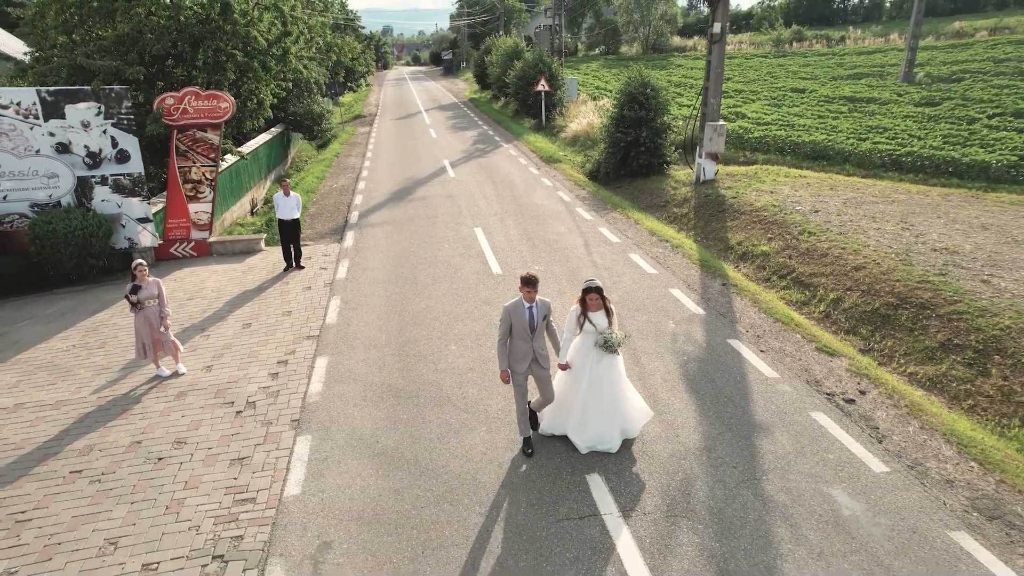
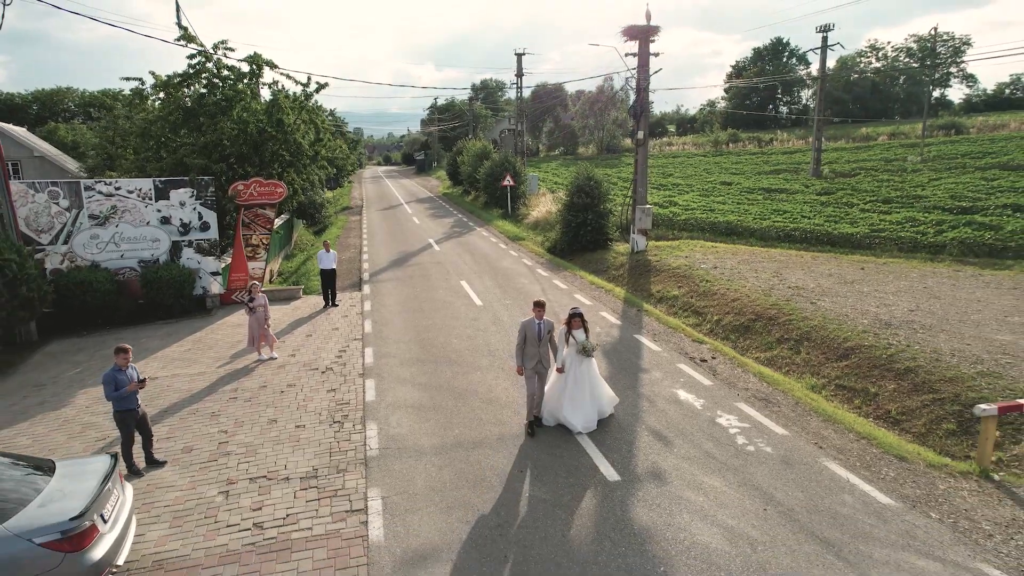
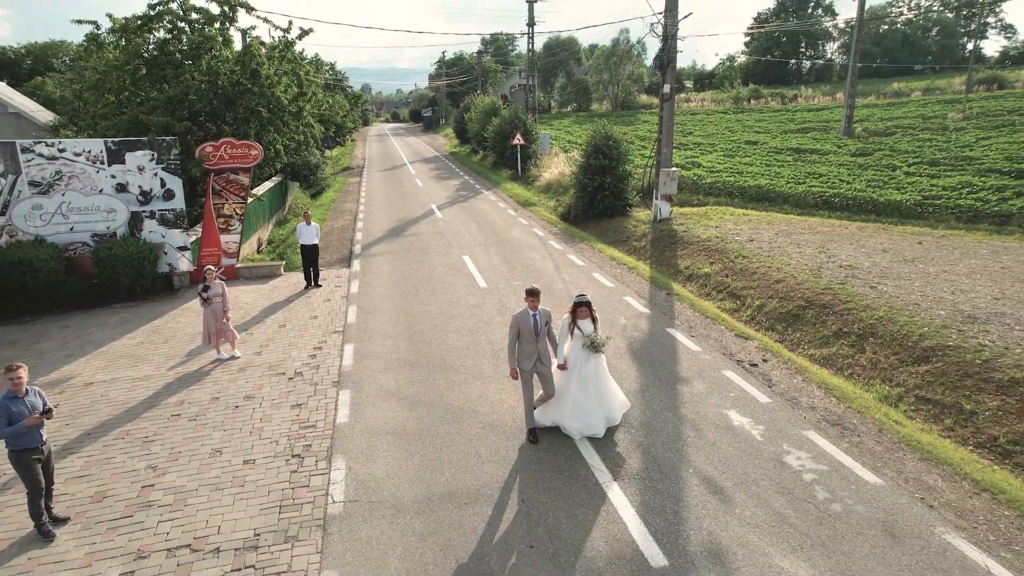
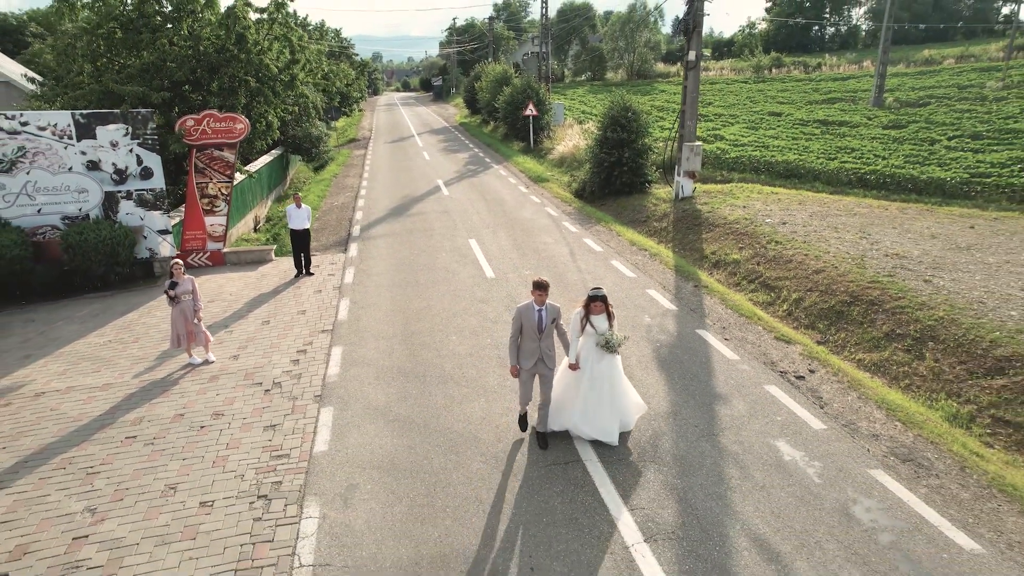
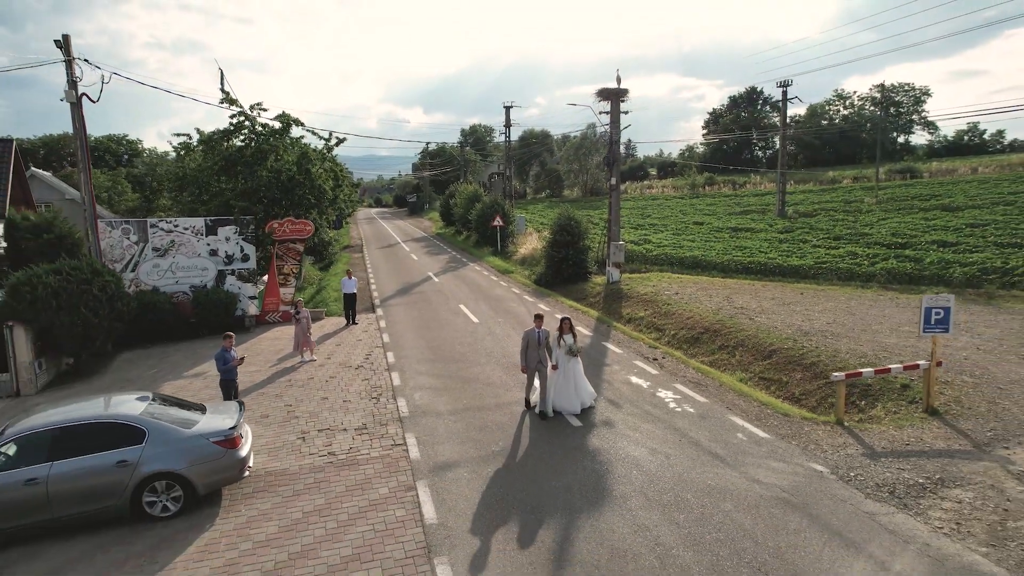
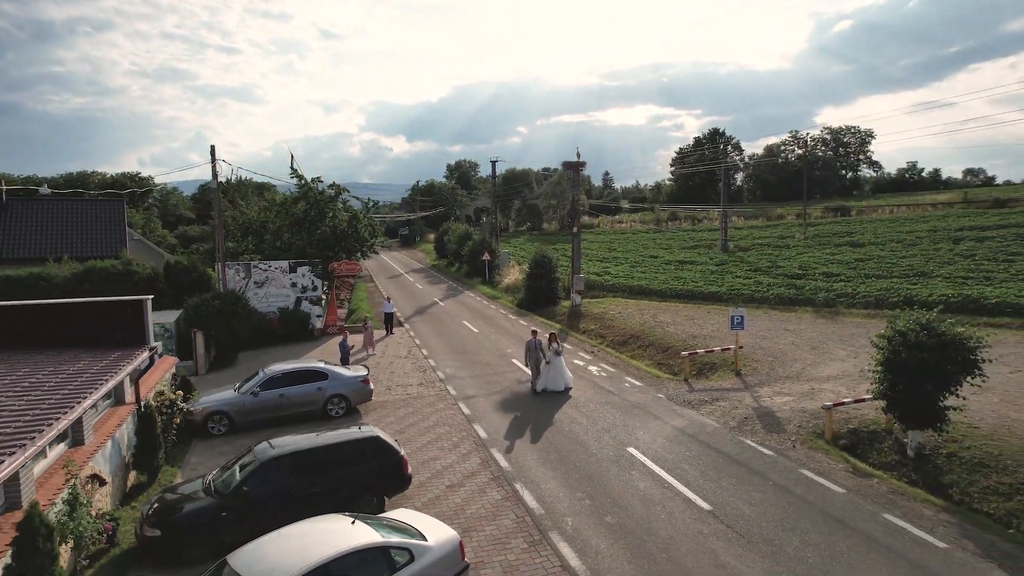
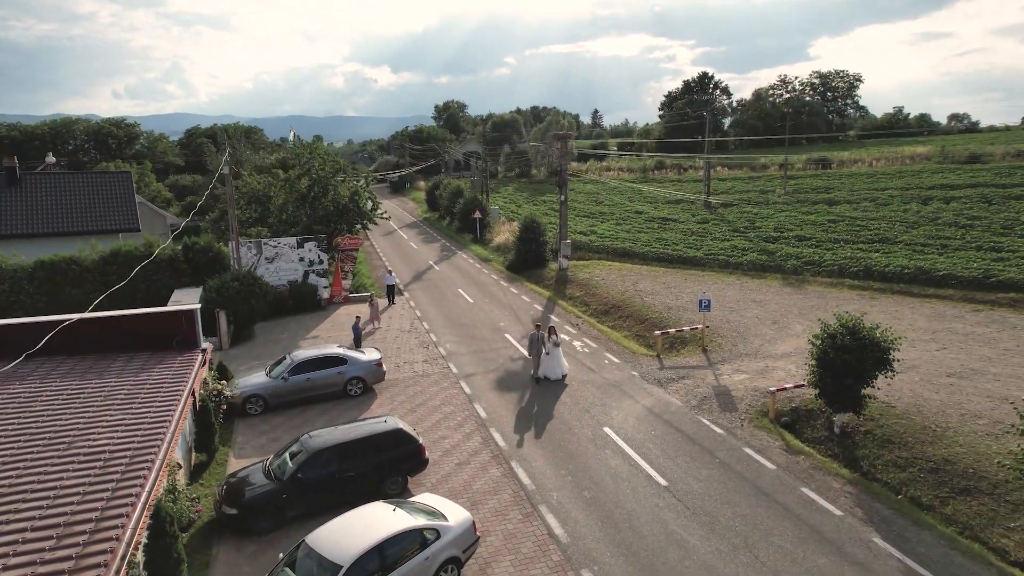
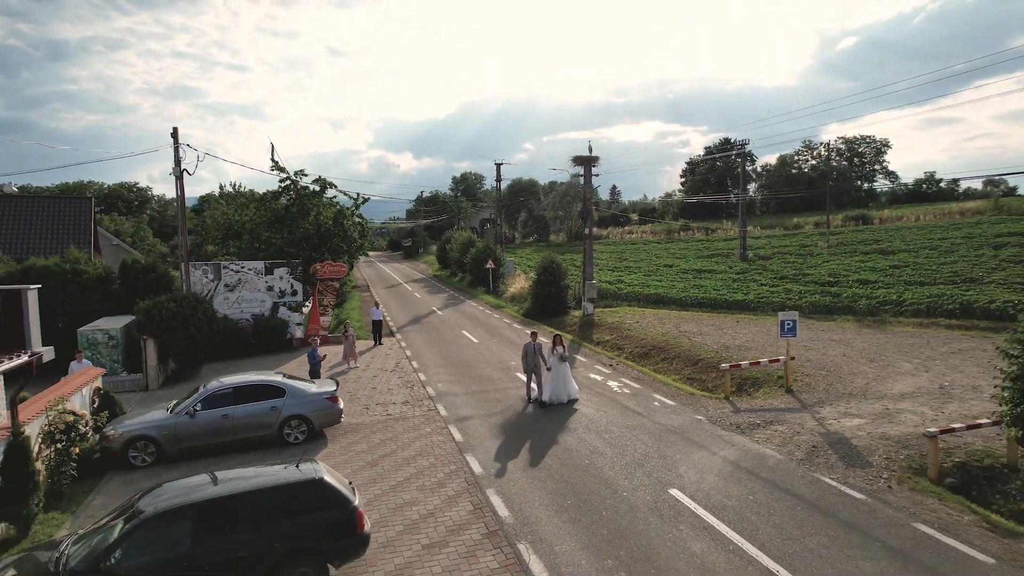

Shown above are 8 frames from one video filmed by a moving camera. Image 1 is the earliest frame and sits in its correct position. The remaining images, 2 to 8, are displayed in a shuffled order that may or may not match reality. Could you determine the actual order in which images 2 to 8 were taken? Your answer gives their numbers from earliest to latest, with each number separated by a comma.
4, 3, 2, 5, 8, 6, 7
